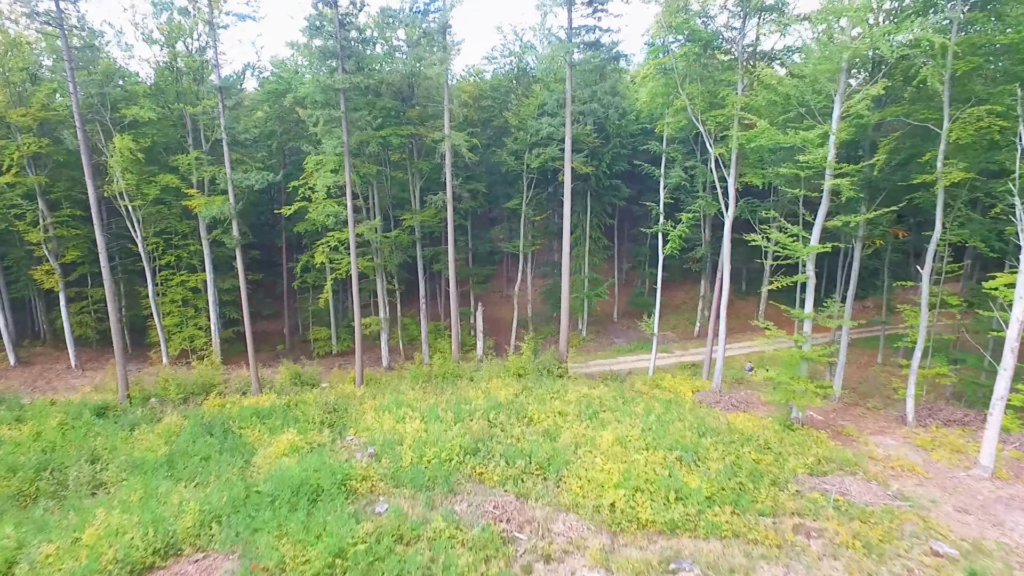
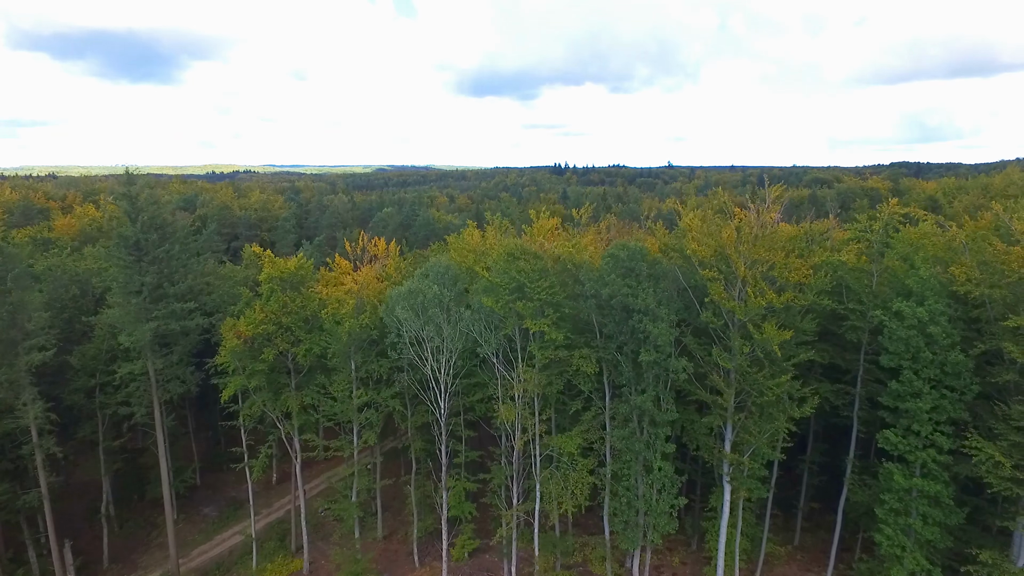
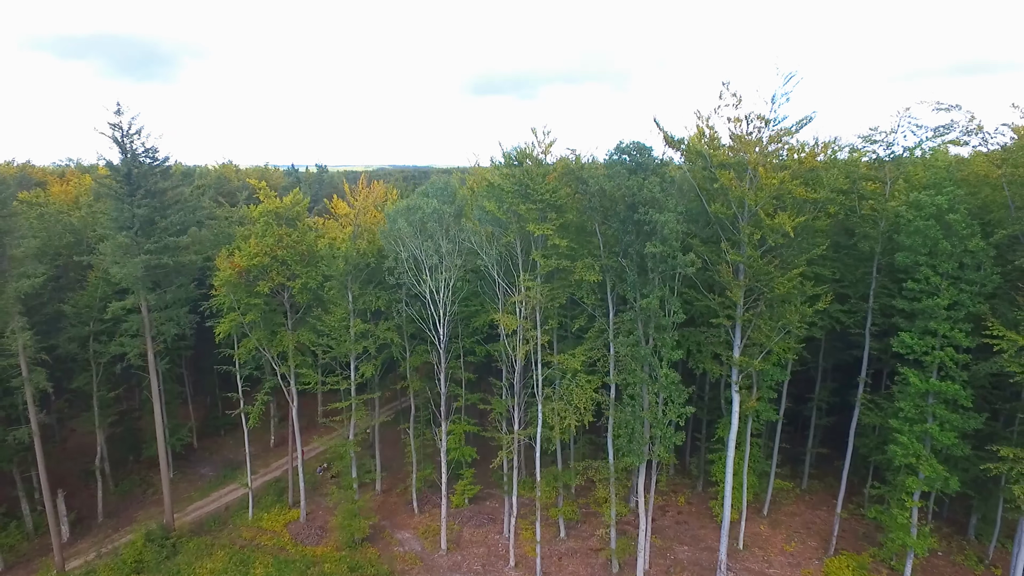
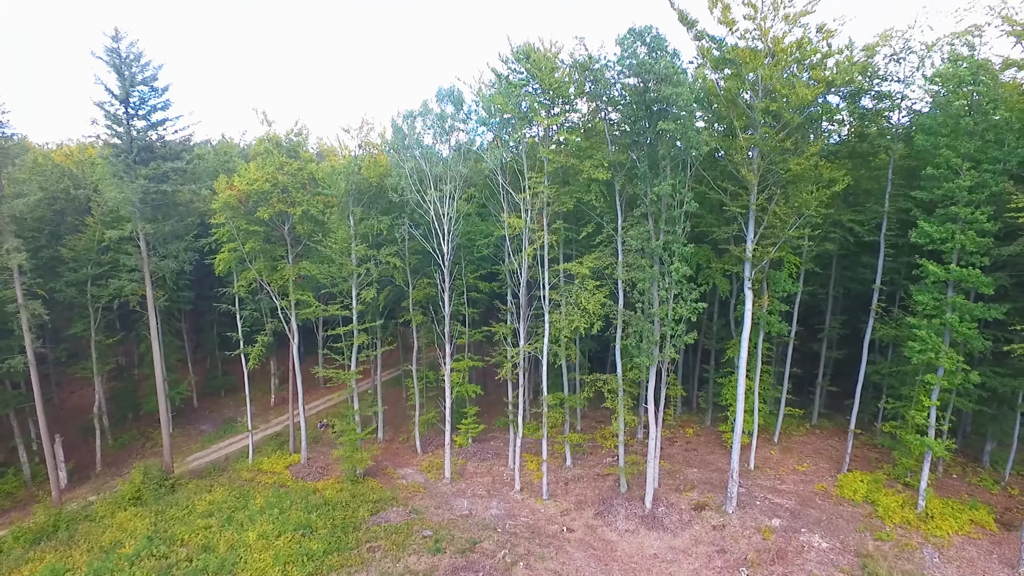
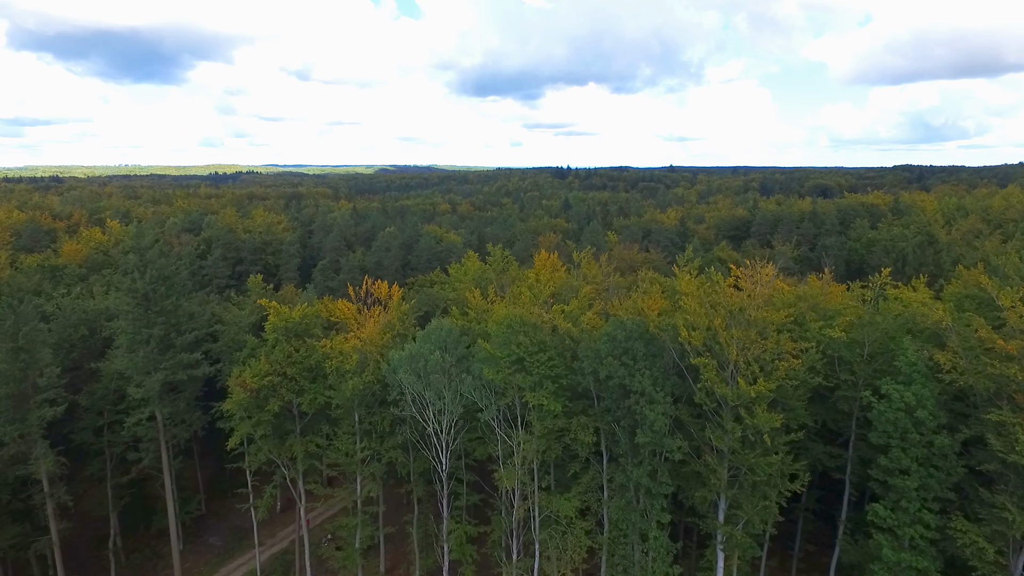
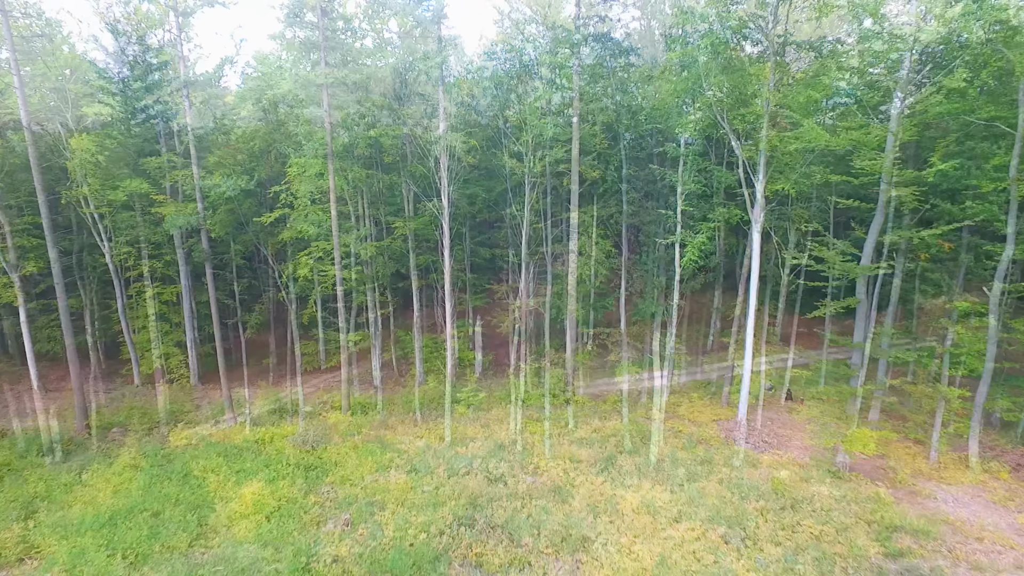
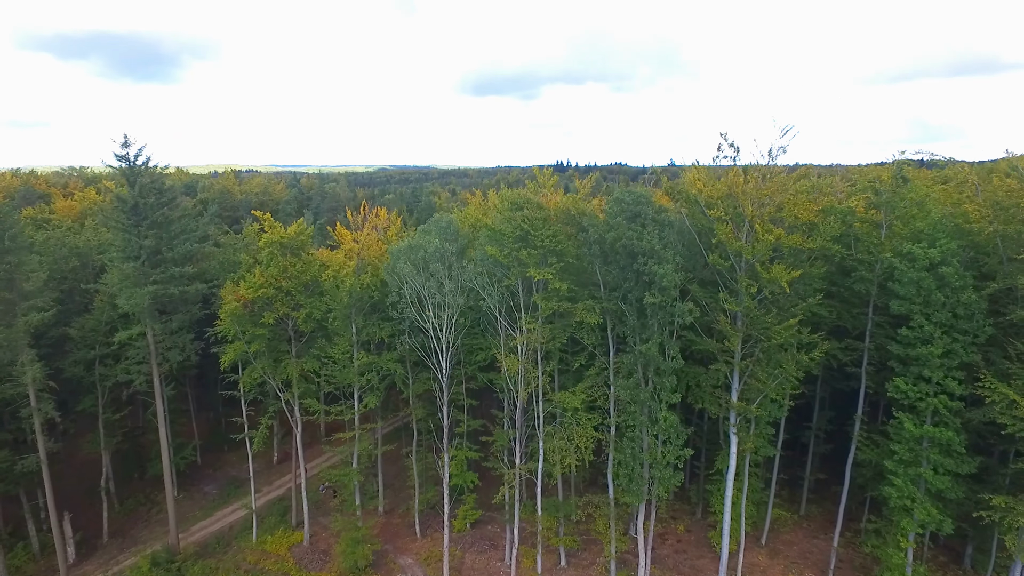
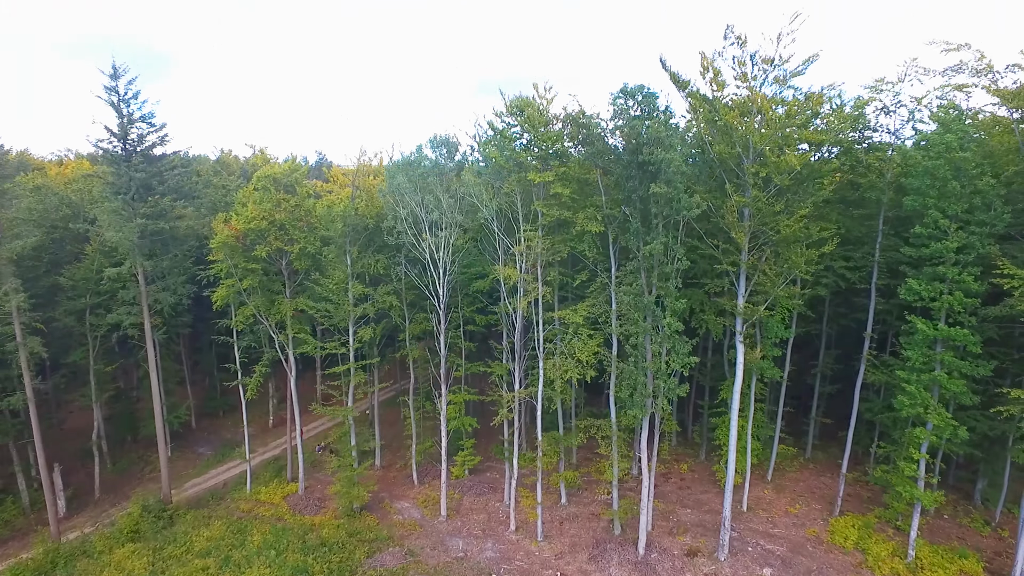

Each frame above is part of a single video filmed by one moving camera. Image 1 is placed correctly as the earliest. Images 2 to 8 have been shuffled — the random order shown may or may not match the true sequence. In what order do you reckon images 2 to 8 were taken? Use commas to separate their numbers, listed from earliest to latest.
6, 4, 8, 3, 7, 2, 5
